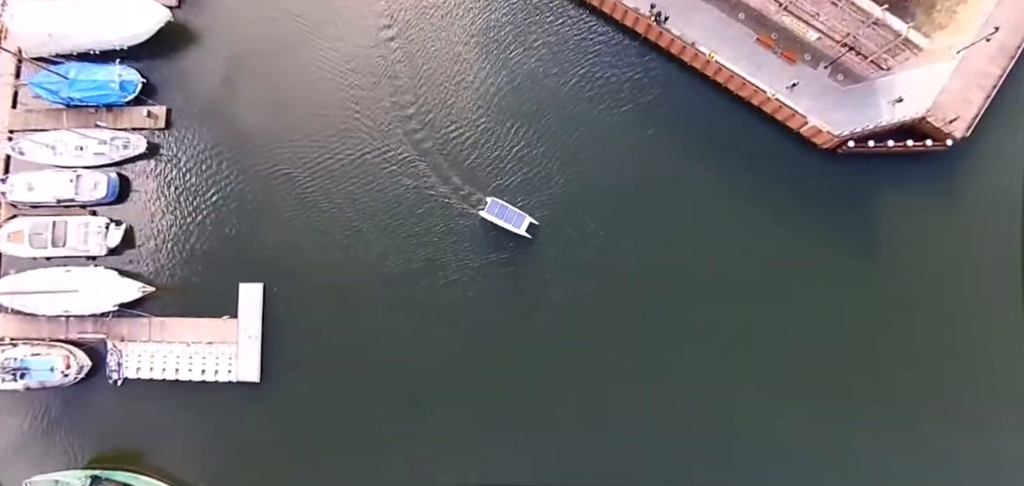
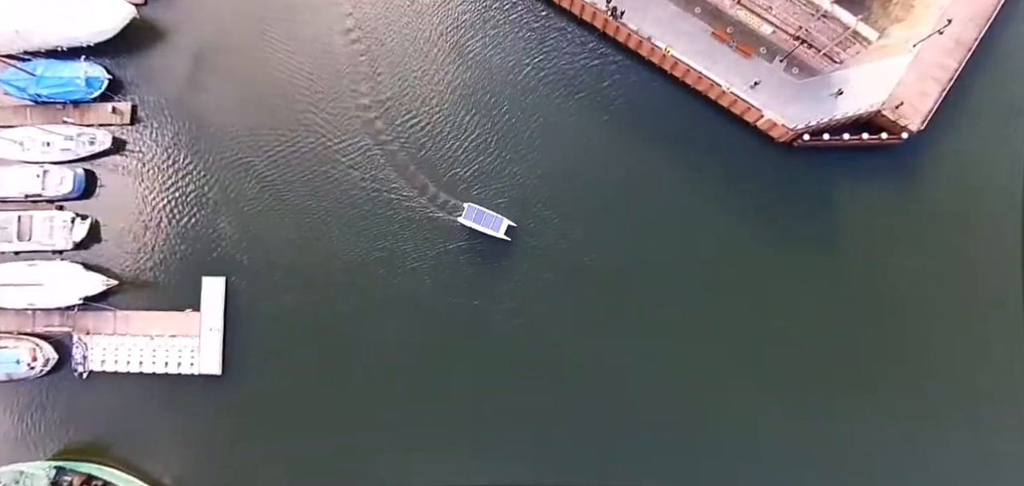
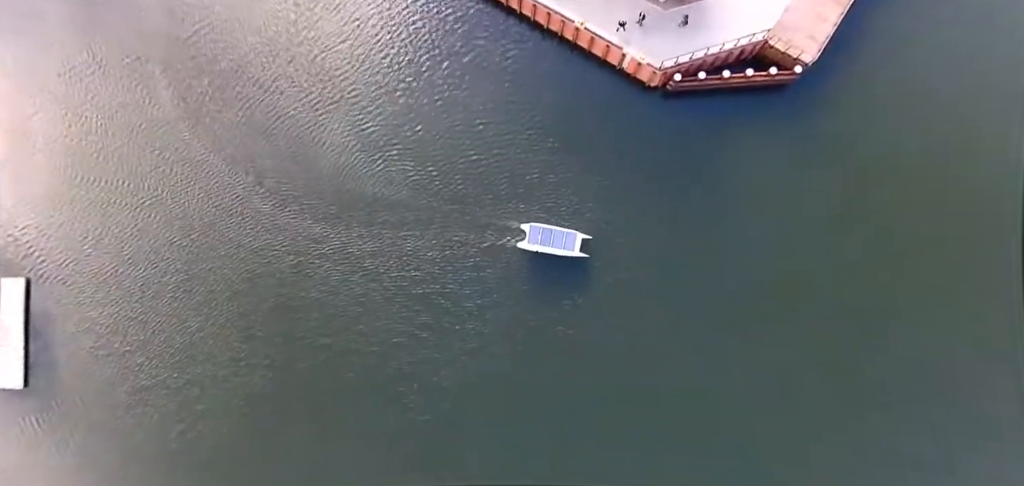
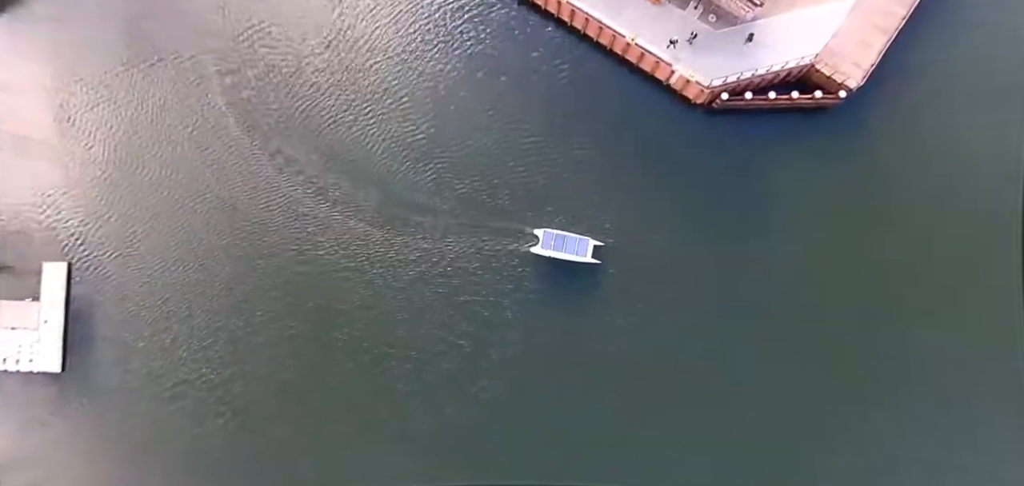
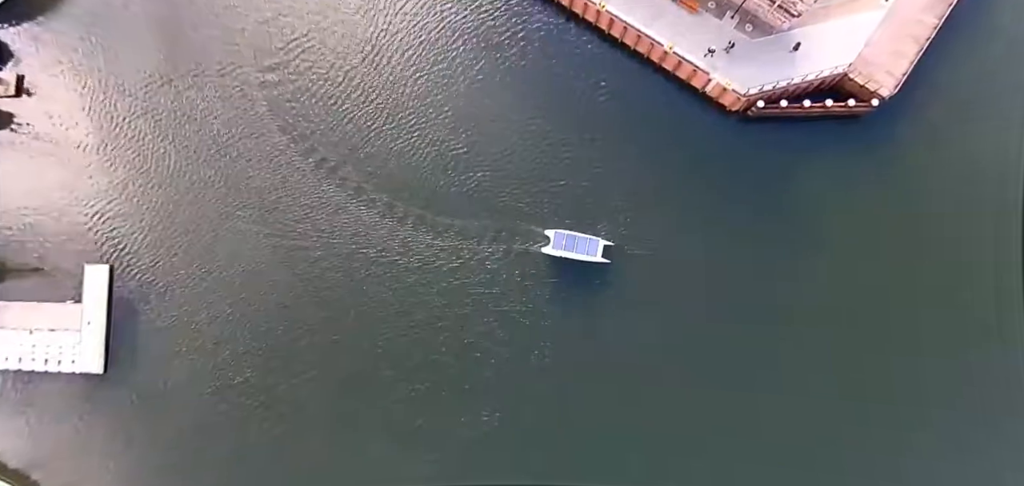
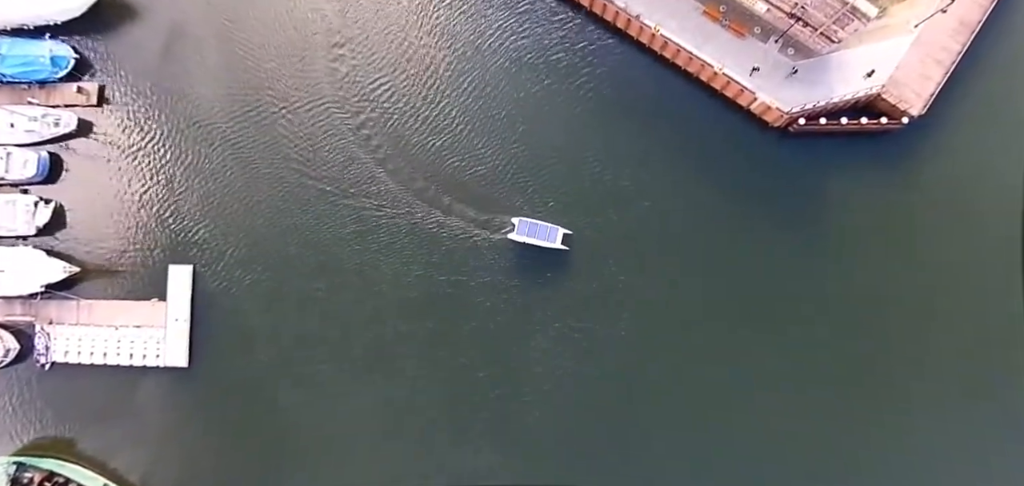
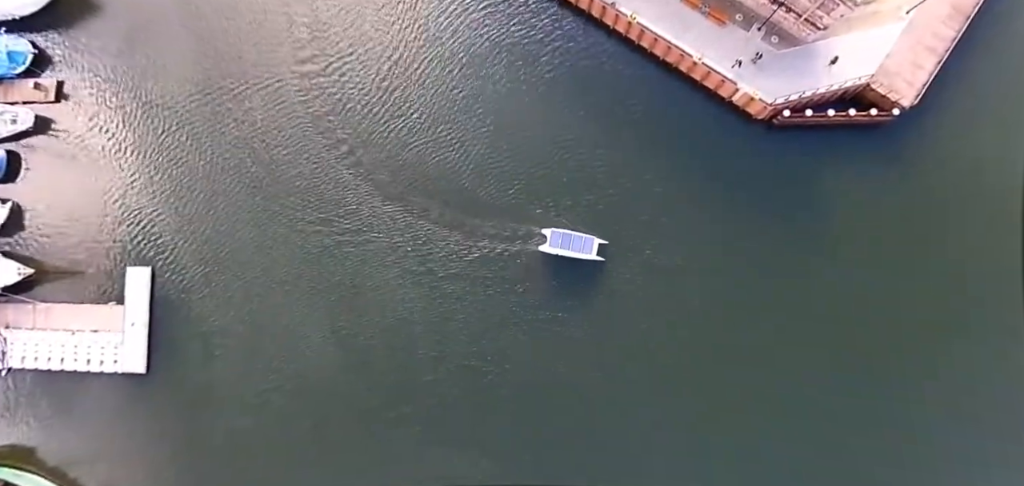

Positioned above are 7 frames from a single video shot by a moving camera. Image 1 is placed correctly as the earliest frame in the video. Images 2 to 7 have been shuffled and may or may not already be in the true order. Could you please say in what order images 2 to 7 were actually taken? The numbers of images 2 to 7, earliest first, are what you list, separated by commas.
2, 6, 7, 5, 4, 3
